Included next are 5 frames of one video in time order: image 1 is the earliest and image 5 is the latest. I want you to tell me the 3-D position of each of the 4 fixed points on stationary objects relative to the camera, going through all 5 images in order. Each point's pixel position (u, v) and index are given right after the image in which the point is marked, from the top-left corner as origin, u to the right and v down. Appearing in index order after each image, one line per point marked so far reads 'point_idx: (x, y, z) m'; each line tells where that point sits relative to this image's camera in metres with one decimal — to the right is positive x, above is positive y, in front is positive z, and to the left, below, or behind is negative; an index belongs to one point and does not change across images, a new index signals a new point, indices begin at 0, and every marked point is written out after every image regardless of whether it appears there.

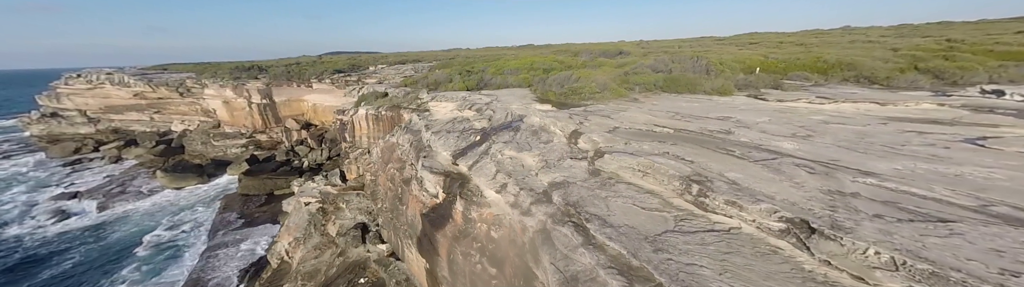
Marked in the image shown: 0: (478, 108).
0: (-1.9, +2.0, +15.3) m
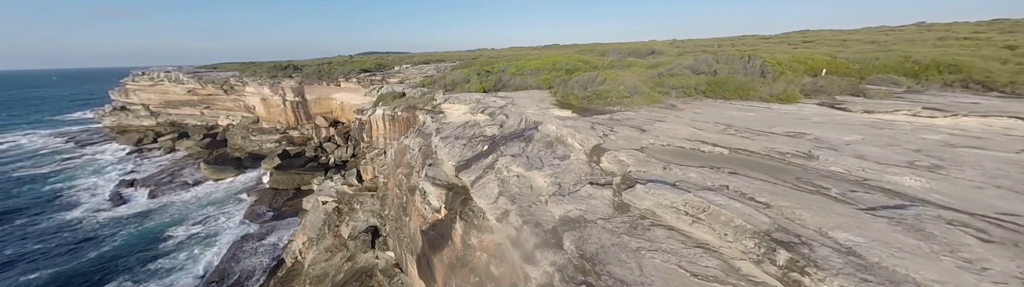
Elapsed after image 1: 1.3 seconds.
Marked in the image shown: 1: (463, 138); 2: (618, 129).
0: (-1.1, +1.6, +14.0) m
1: (-2.1, +0.3, +11.9) m
2: (+3.1, +0.4, +7.9) m
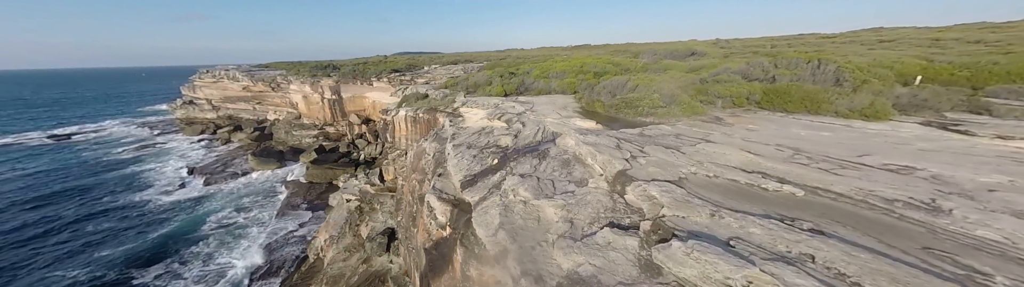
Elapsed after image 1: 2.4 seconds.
0: (-0.2, +1.2, +13.1) m
1: (-1.5, -0.1, +11.1) m
2: (+3.4, -0.1, +6.6) m
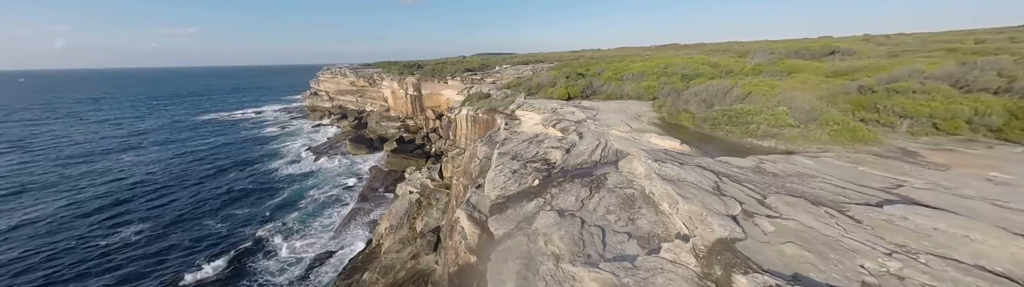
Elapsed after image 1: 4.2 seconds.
0: (+2.1, +0.7, +11.0) m
1: (+0.3, -0.5, +9.4) m
2: (+3.9, -0.8, +3.9) m
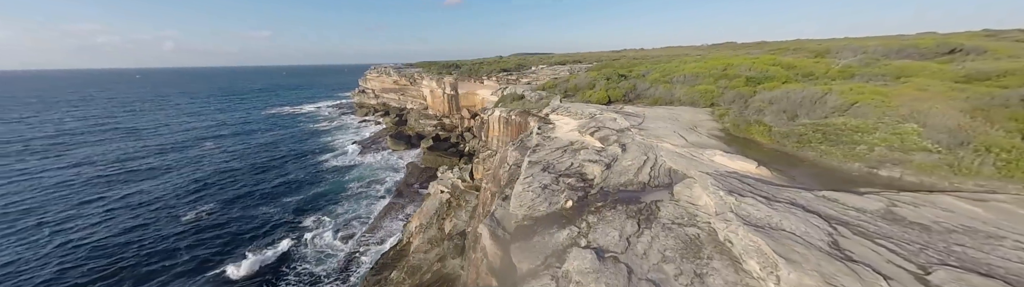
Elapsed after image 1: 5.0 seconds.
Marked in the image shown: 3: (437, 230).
0: (+3.3, +0.3, +9.8) m
1: (+1.3, -0.8, +8.4) m
2: (+4.1, -1.3, +2.5) m
3: (-4.9, -5.6, +17.3) m
